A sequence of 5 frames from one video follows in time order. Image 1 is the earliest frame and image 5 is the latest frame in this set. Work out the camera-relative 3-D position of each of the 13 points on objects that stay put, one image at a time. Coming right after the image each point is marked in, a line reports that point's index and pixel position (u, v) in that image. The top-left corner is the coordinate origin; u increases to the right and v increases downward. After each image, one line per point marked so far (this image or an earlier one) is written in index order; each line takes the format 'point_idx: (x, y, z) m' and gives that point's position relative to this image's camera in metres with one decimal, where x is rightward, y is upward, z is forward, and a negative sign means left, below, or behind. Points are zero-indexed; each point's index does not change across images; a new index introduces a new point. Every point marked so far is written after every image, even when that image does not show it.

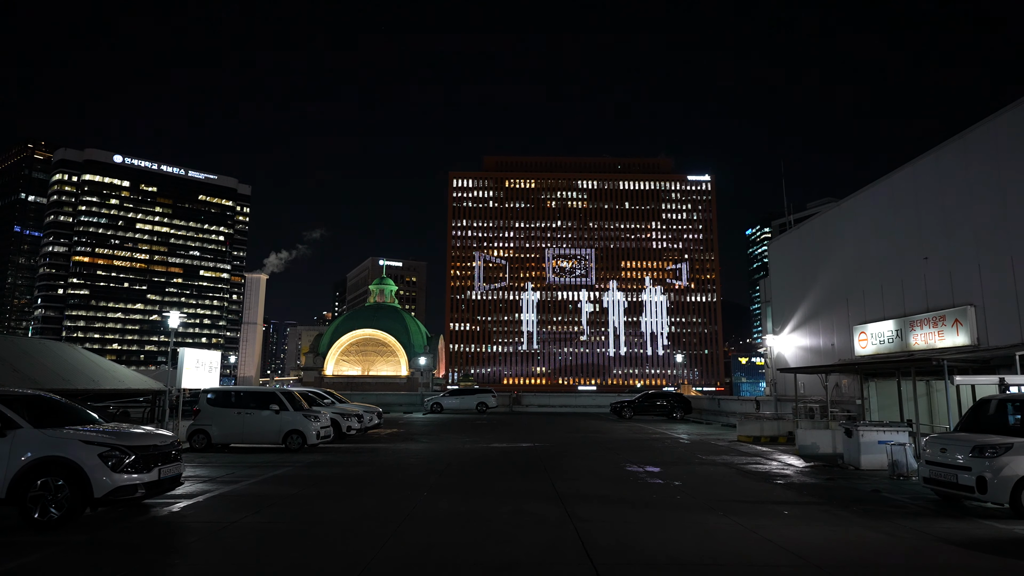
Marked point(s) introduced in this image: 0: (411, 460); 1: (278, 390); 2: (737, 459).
0: (-2.9, -5.0, +17.8) m
1: (-7.4, -3.2, +19.5) m
2: (+6.4, -4.9, +17.7) m
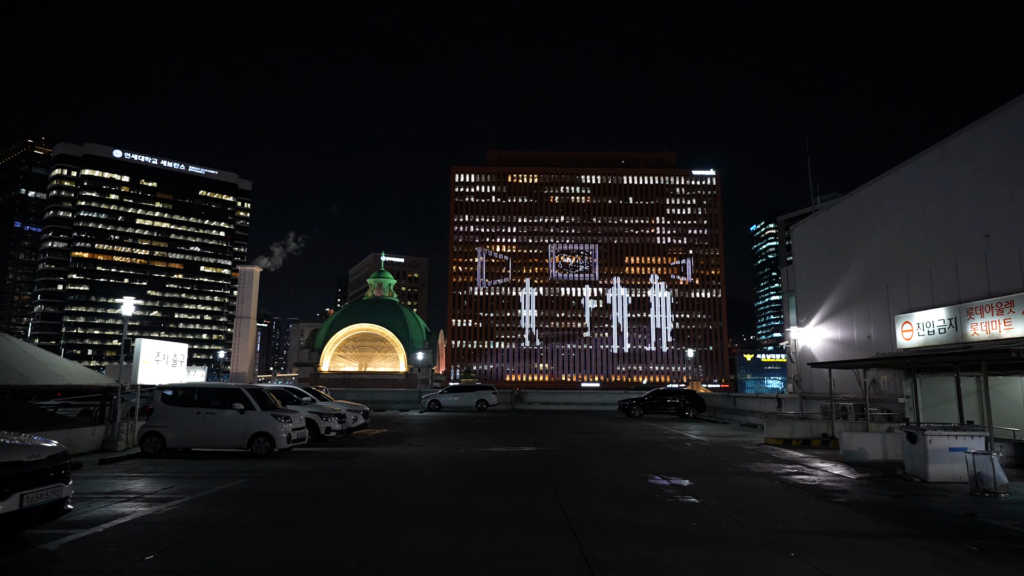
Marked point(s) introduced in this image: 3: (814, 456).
0: (-2.9, -4.5, +15.4) m
1: (-7.4, -2.7, +17.0) m
2: (+6.4, -4.4, +15.2) m
3: (+8.6, -4.8, +17.7) m
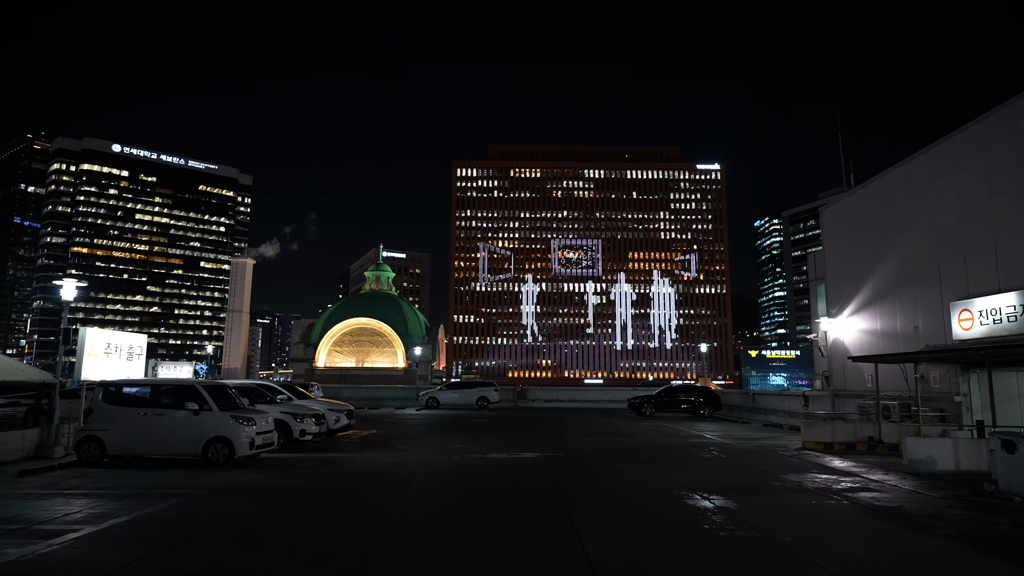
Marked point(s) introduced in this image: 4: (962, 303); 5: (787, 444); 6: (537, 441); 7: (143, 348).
0: (-2.9, -4.0, +12.9) m
1: (-7.3, -2.3, +14.5) m
2: (+6.5, -3.9, +12.6) m
3: (+8.6, -4.3, +15.1) m
4: (+13.4, -0.4, +18.5) m
5: (+8.5, -4.8, +19.2) m
6: (+0.8, -4.6, +18.5) m
7: (-11.2, -1.8, +18.8) m
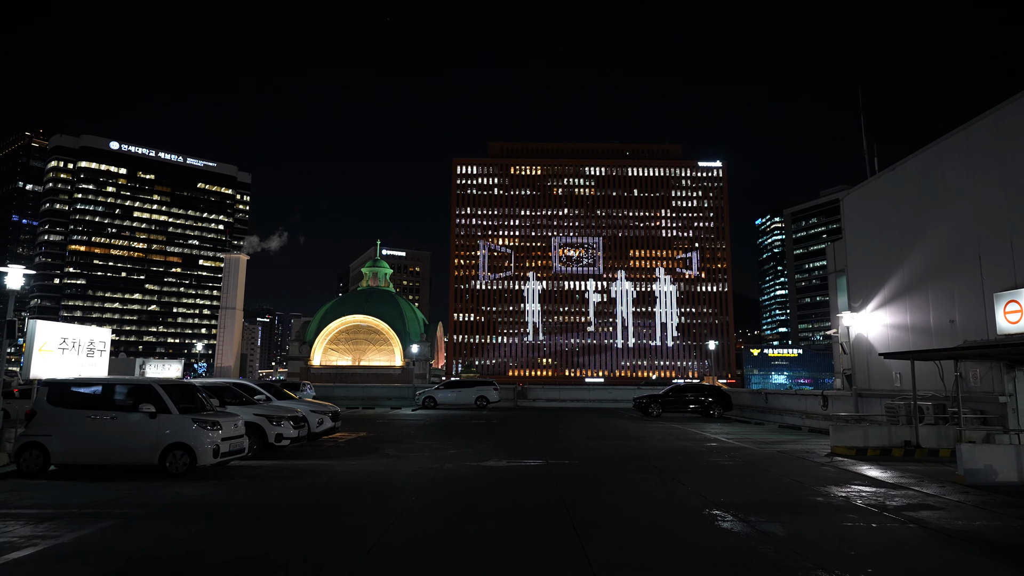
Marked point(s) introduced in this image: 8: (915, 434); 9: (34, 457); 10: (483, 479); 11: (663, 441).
0: (-2.9, -3.7, +11.2) m
1: (-7.3, -2.0, +12.9) m
2: (+6.5, -3.6, +10.9) m
3: (+8.6, -4.0, +13.4) m
4: (+13.4, -0.2, +16.8) m
5: (+8.5, -4.5, +17.5) m
6: (+0.8, -4.3, +16.8) m
7: (-11.2, -1.5, +17.1) m
8: (+10.9, -4.0, +16.8) m
9: (-9.4, -3.3, +12.3) m
10: (-0.5, -3.9, +12.8) m
11: (+4.9, -4.9, +19.9) m
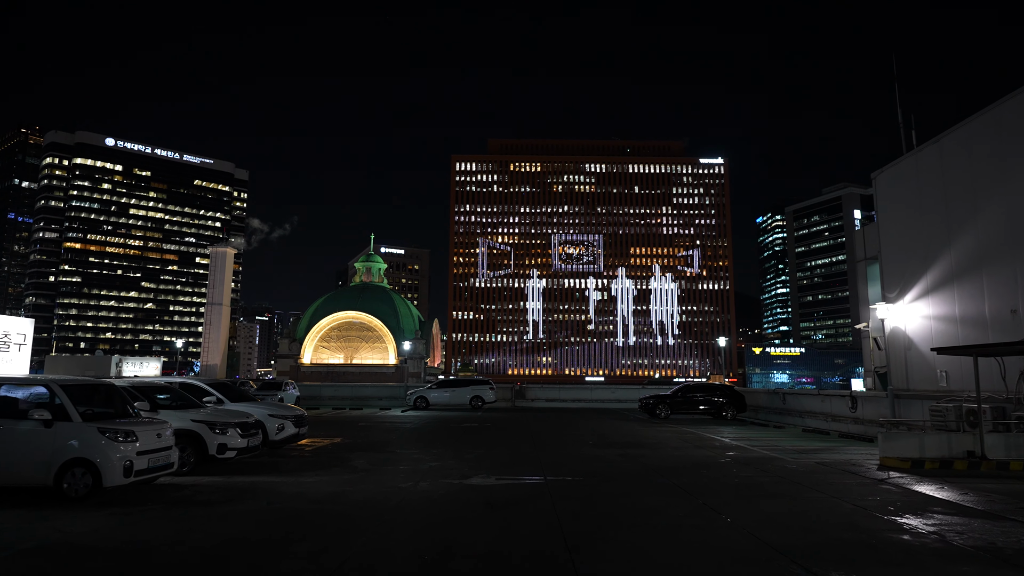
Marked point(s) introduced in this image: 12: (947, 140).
0: (-3.0, -3.3, +8.6) m
1: (-7.5, -1.6, +10.3) m
2: (+6.3, -3.2, +8.4) m
3: (+8.5, -3.6, +10.9) m
4: (+13.2, +0.2, +14.3) m
5: (+8.3, -4.1, +14.9) m
6: (+0.6, -3.9, +14.3) m
7: (-11.4, -1.1, +14.6) m
8: (+10.7, -3.6, +14.3) m
9: (-9.6, -3.0, +9.7) m
10: (-0.7, -3.5, +10.3) m
11: (+4.7, -4.5, +17.4) m
12: (+13.6, +4.7, +19.5) m
